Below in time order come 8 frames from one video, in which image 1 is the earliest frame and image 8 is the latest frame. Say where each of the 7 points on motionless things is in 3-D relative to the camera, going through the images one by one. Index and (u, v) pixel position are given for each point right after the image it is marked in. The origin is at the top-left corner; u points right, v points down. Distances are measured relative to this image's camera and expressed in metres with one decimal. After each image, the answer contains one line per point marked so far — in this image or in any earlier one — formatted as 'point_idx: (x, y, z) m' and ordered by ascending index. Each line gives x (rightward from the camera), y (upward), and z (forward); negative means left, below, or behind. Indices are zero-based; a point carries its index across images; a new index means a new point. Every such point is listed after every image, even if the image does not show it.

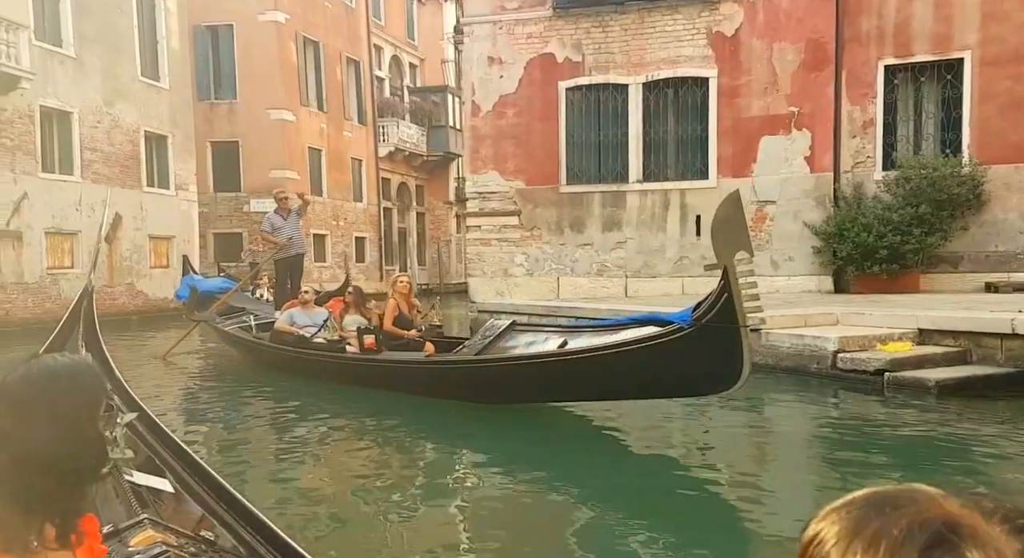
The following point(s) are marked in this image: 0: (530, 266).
0: (+0.2, +0.1, +10.4) m
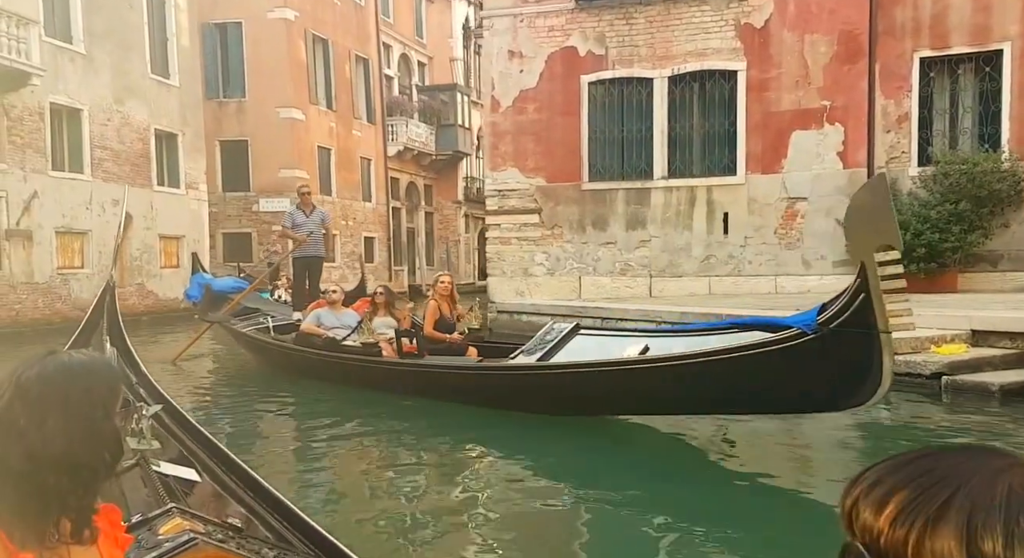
0: (+0.4, +0.1, +10.2) m
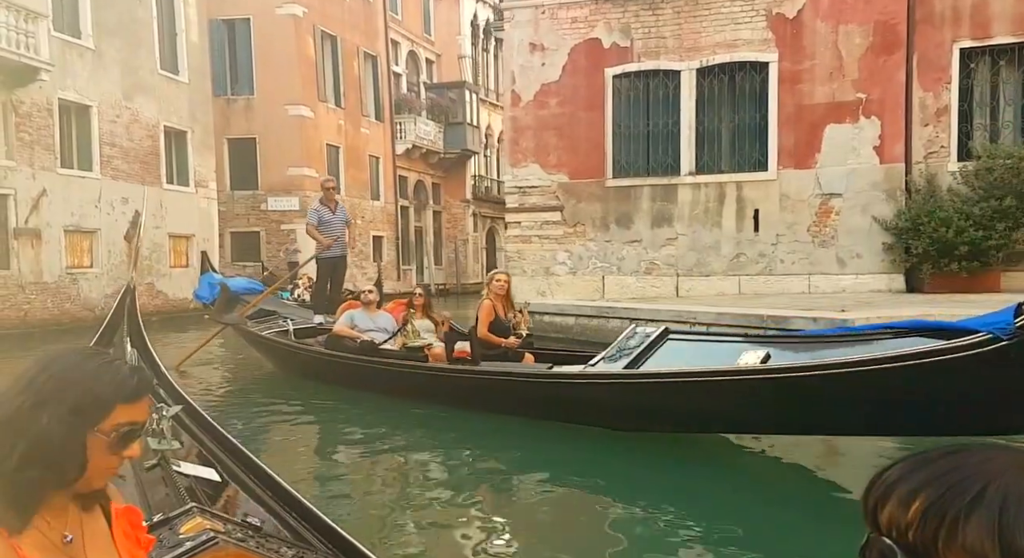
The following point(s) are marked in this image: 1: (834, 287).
0: (+0.6, +0.2, +9.9) m
1: (+3.1, -0.1, +8.7) m
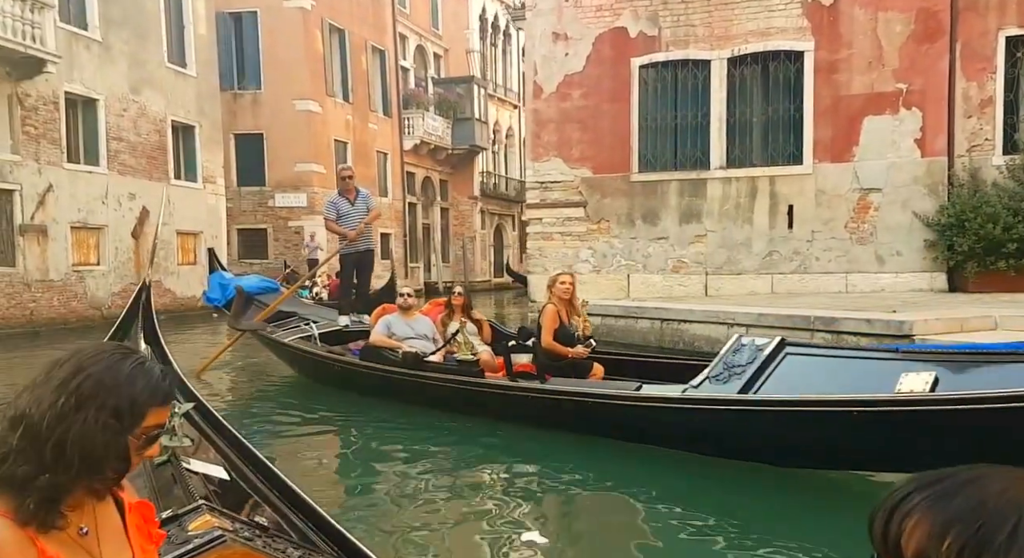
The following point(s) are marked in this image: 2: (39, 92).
0: (+0.9, +0.2, +9.5) m
1: (+3.3, -0.1, +8.4) m
2: (-6.2, +2.4, +12.0) m
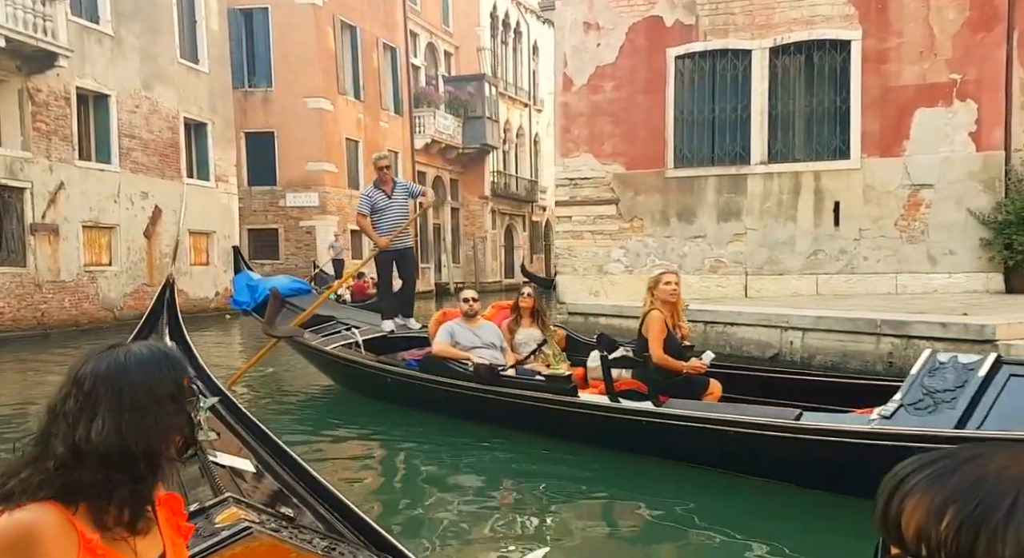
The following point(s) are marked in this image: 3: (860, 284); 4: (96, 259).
0: (+1.2, +0.2, +9.2) m
1: (+3.6, -0.1, +8.0) m
2: (-5.9, +2.4, +11.6) m
3: (+3.1, 0.0, +8.2) m
4: (-5.7, +0.3, +12.5) m
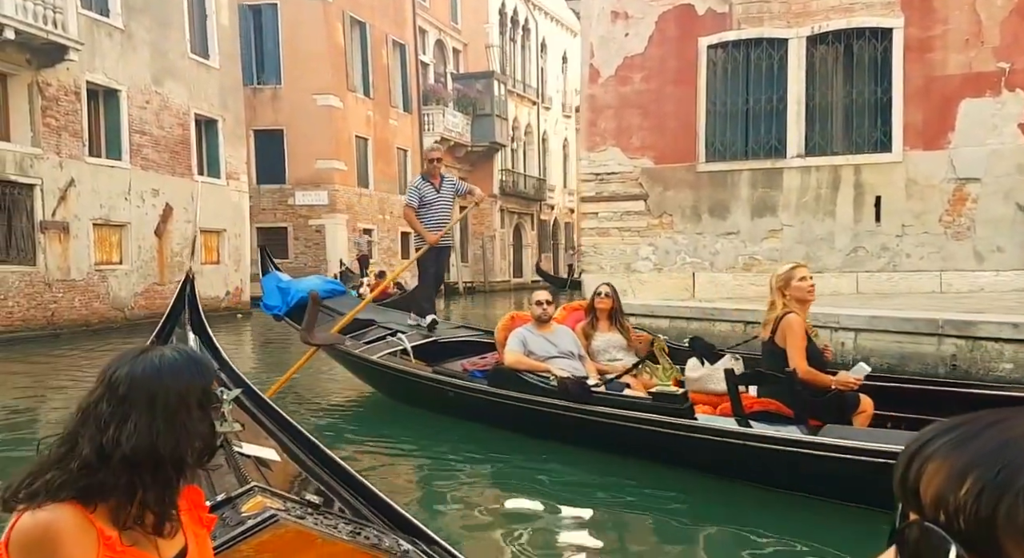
0: (+1.4, +0.2, +8.9) m
1: (+3.8, 0.0, +7.7) m
2: (-5.6, +2.4, +11.4) m
3: (+3.4, 0.0, +7.9) m
4: (-5.4, +0.3, +12.2) m
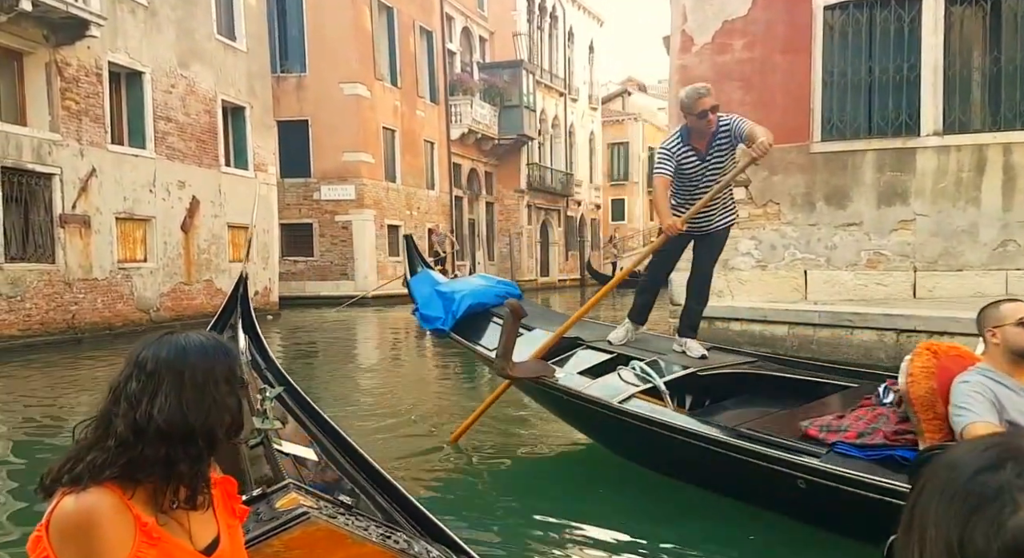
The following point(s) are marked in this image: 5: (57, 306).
0: (+2.2, +0.2, +7.7) m
1: (+4.5, 0.0, +6.5) m
2: (-4.8, +2.5, +10.3) m
3: (+4.1, 0.0, +6.8) m
4: (-4.7, +0.3, +11.2) m
5: (-4.9, -0.3, +9.8) m
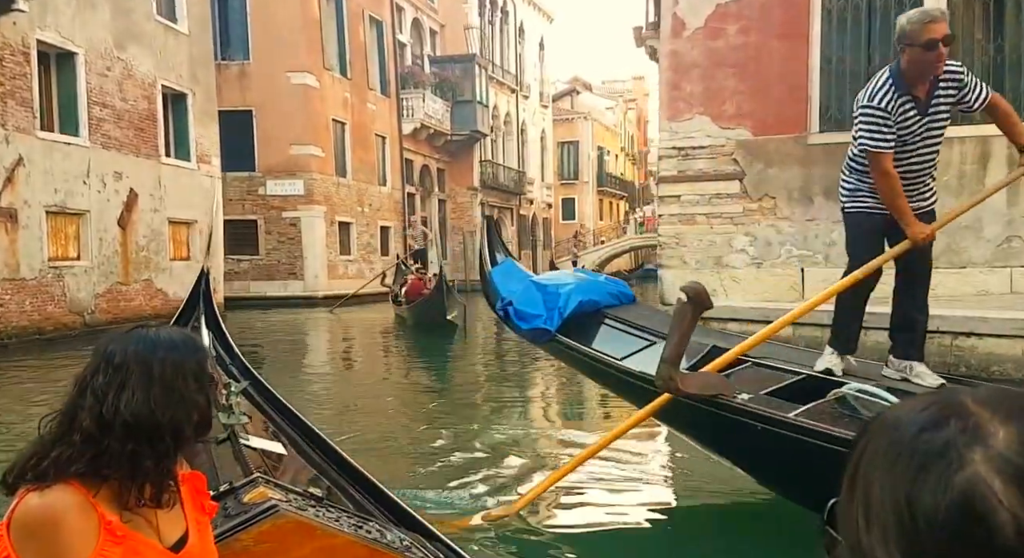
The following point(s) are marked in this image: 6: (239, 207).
0: (+2.0, +0.2, +7.2) m
1: (+4.4, 0.0, +6.2) m
2: (-5.2, +2.5, +9.4) m
3: (+4.0, 0.0, +6.4) m
4: (-5.0, +0.3, +10.3) m
5: (-5.2, -0.3, +8.9) m
6: (-4.8, +1.3, +16.6) m
